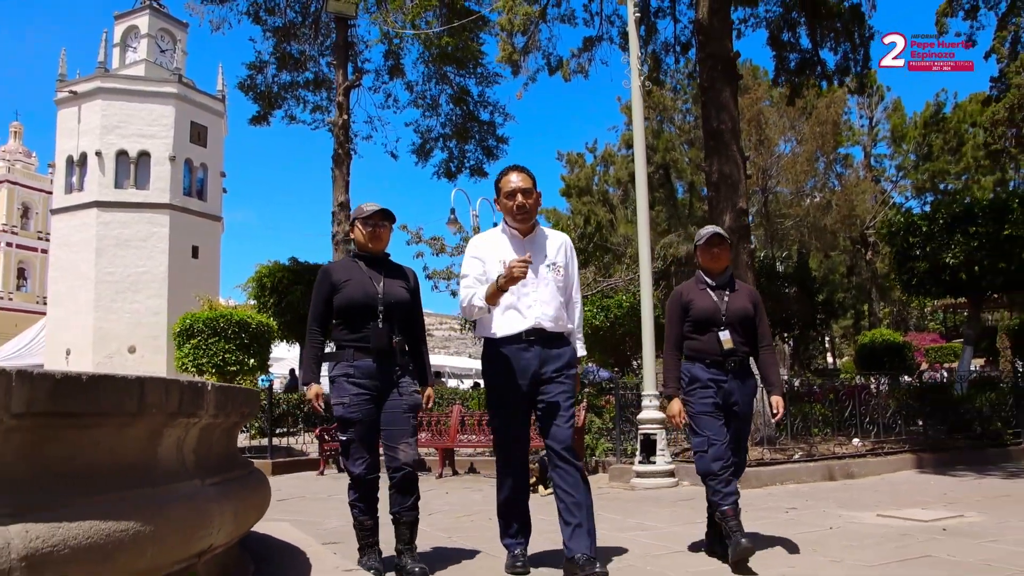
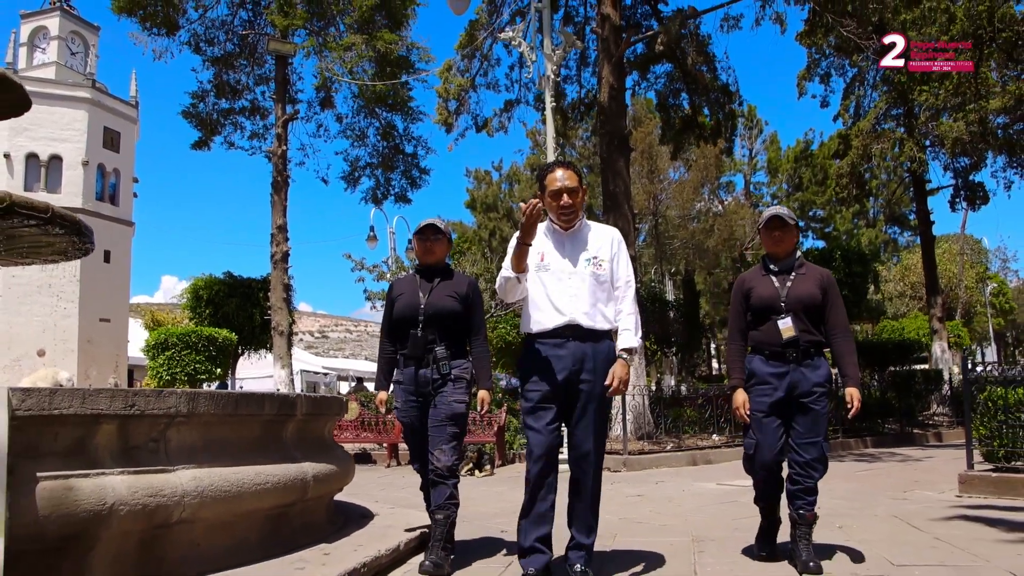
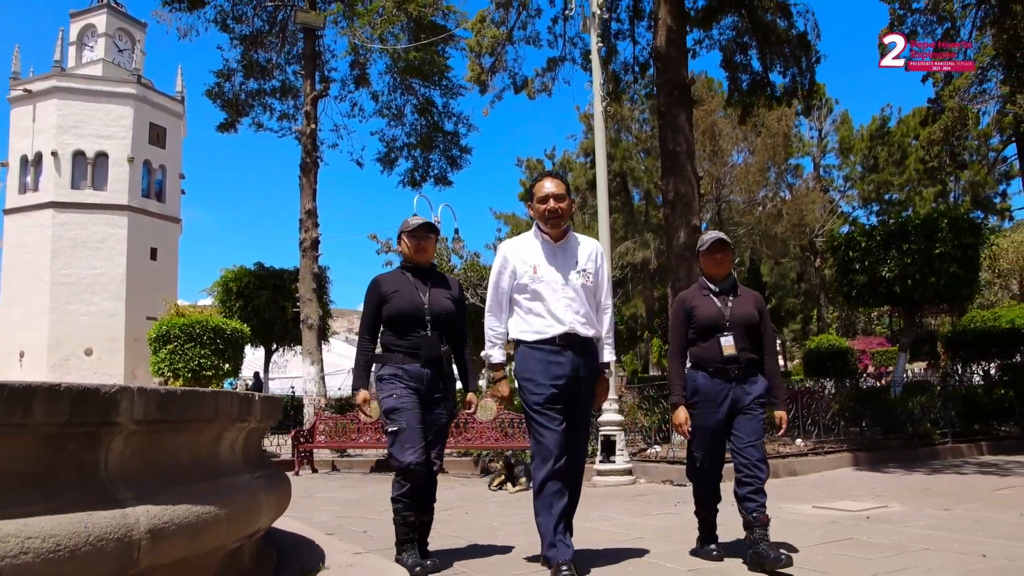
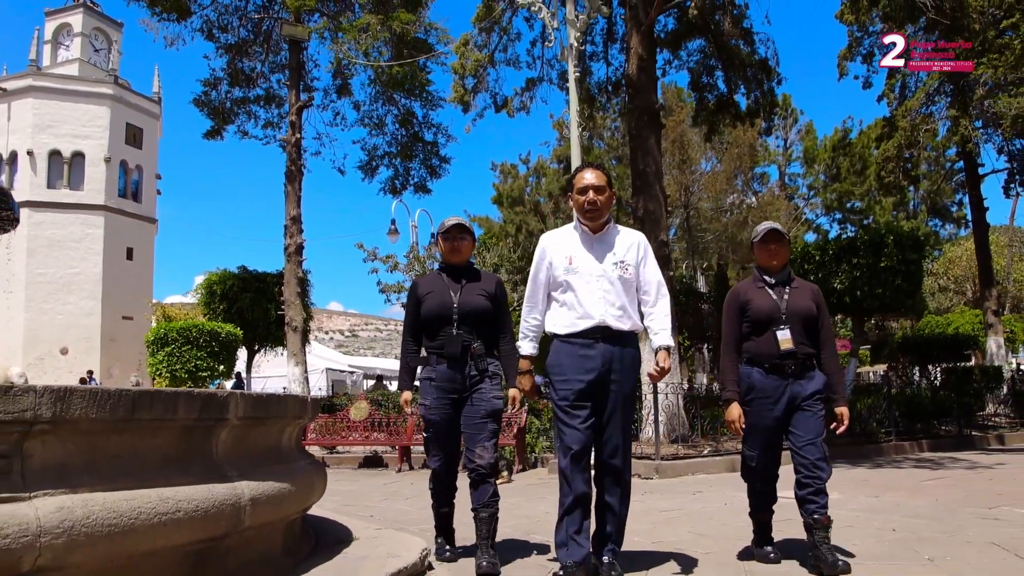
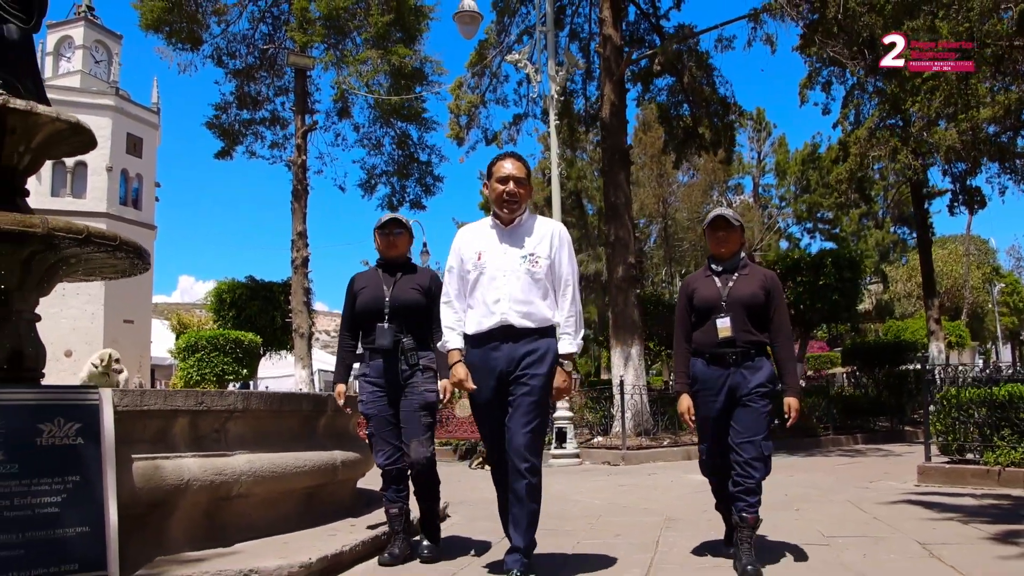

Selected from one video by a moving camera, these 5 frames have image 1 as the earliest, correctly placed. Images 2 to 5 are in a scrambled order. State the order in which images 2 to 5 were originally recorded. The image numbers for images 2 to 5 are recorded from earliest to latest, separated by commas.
3, 4, 2, 5
